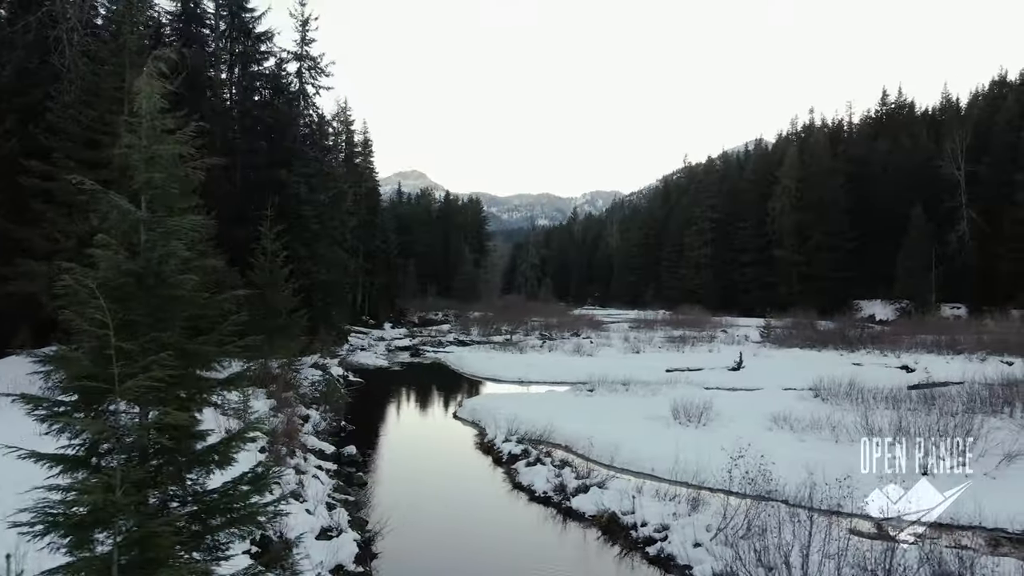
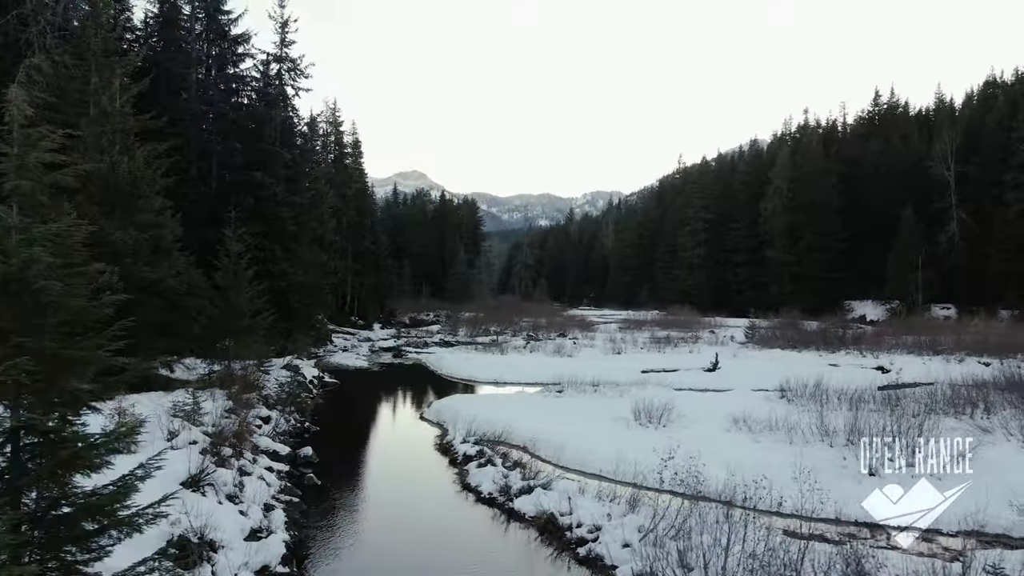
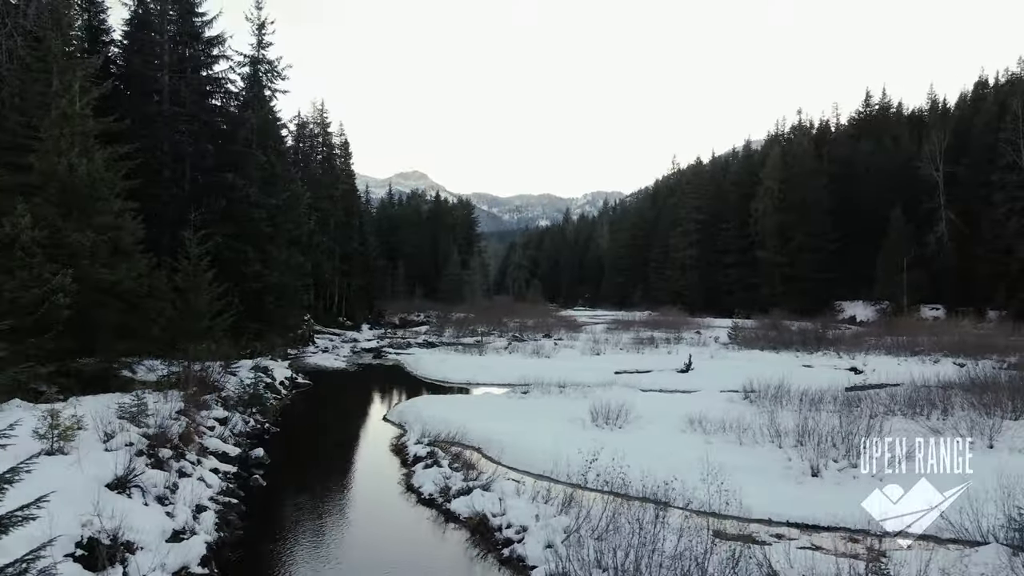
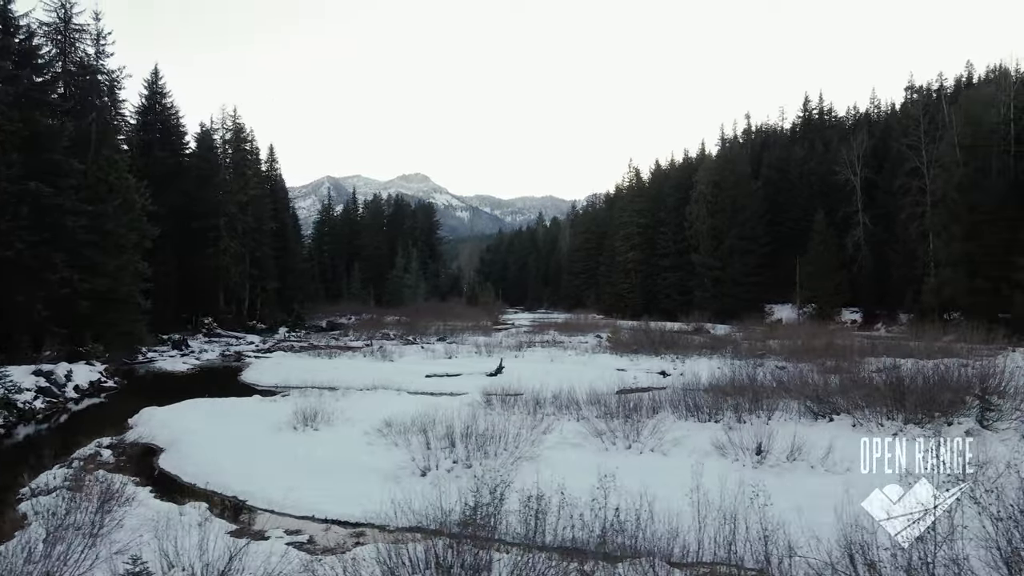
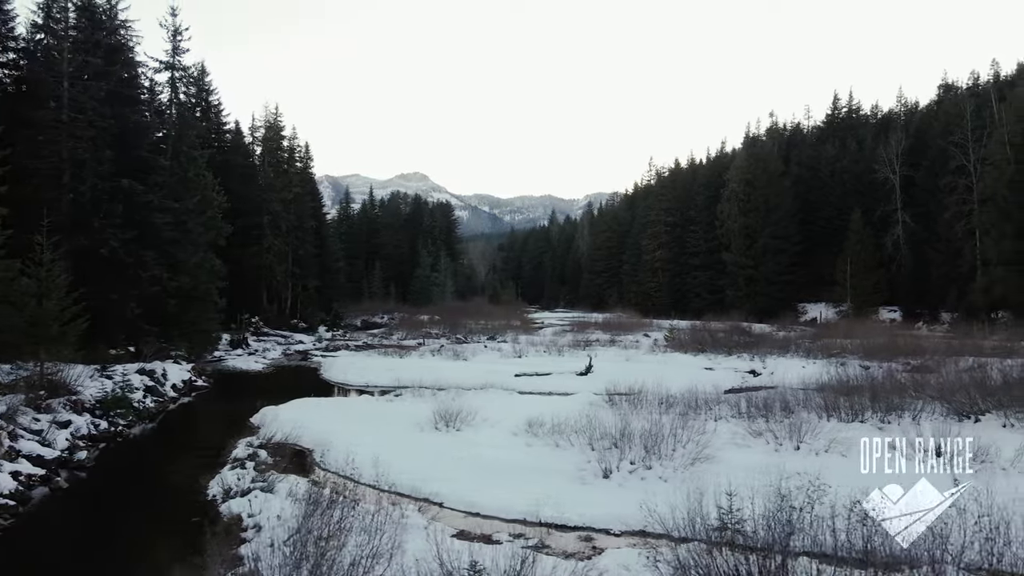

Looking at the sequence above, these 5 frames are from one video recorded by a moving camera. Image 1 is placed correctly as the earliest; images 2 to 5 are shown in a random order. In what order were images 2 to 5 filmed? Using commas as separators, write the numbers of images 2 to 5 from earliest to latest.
2, 3, 5, 4
